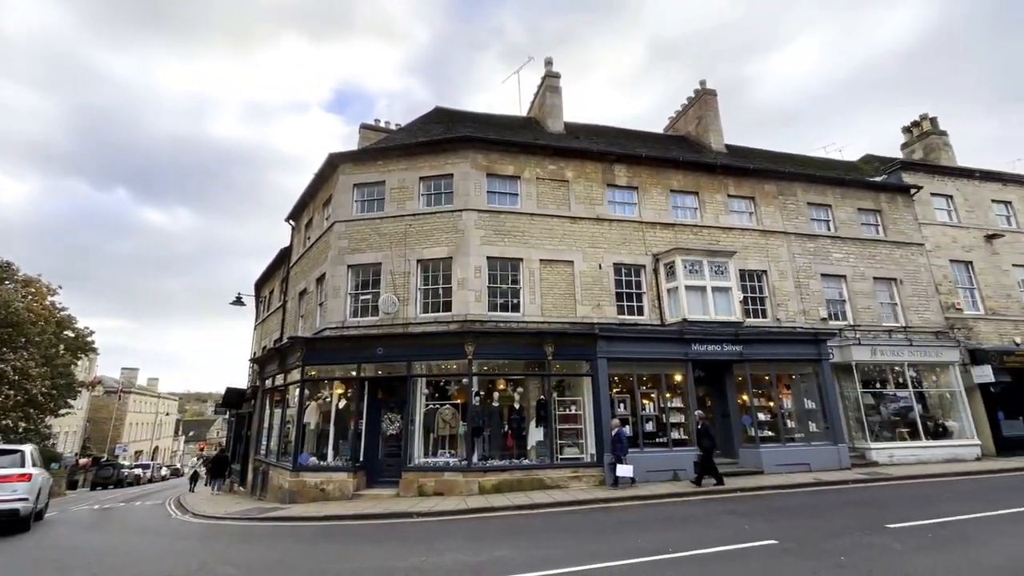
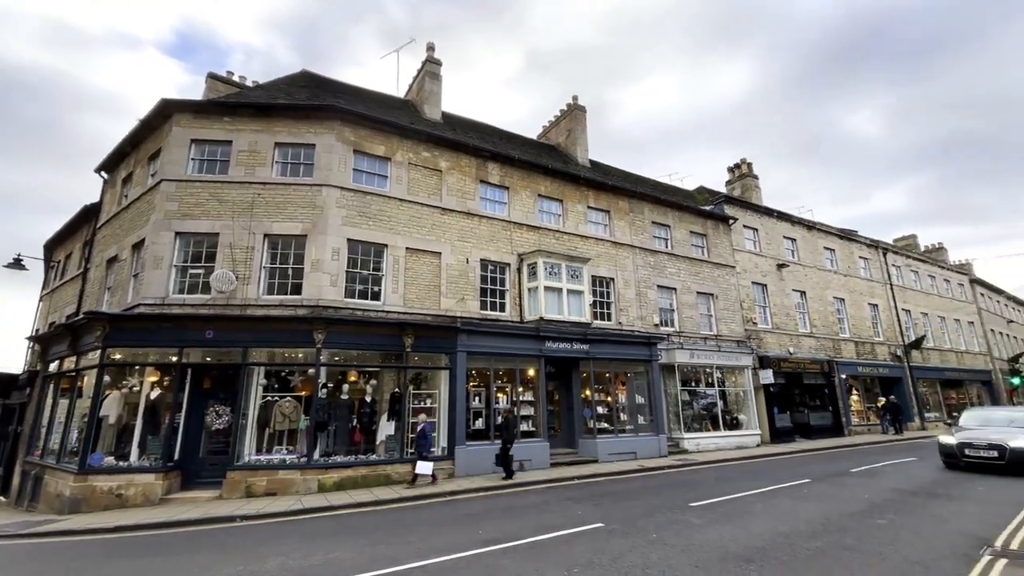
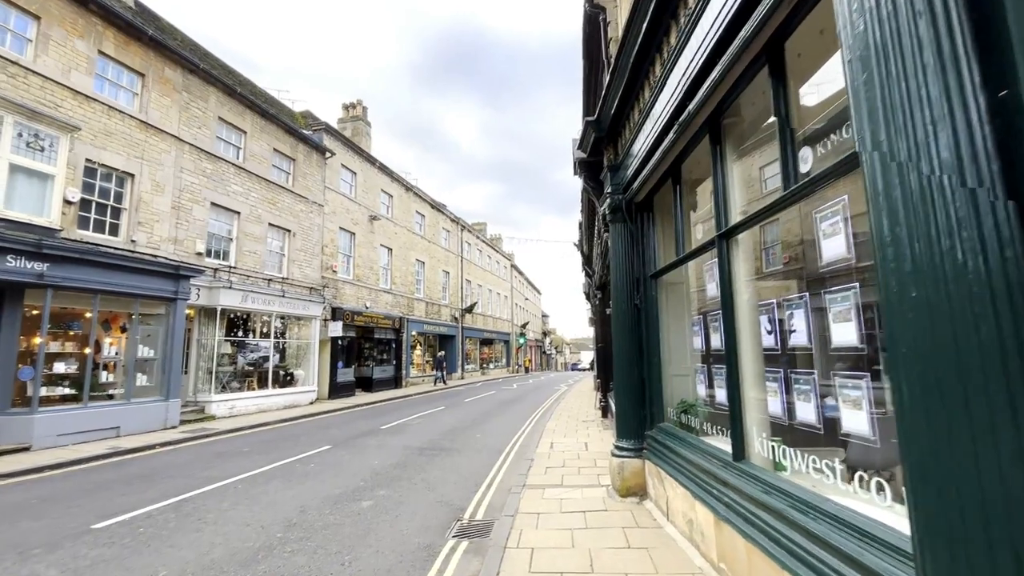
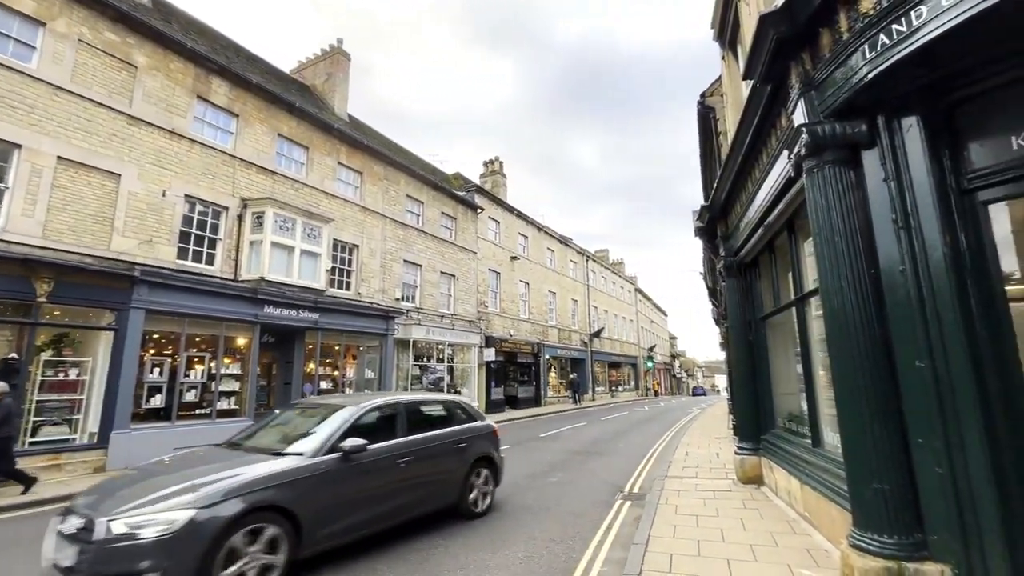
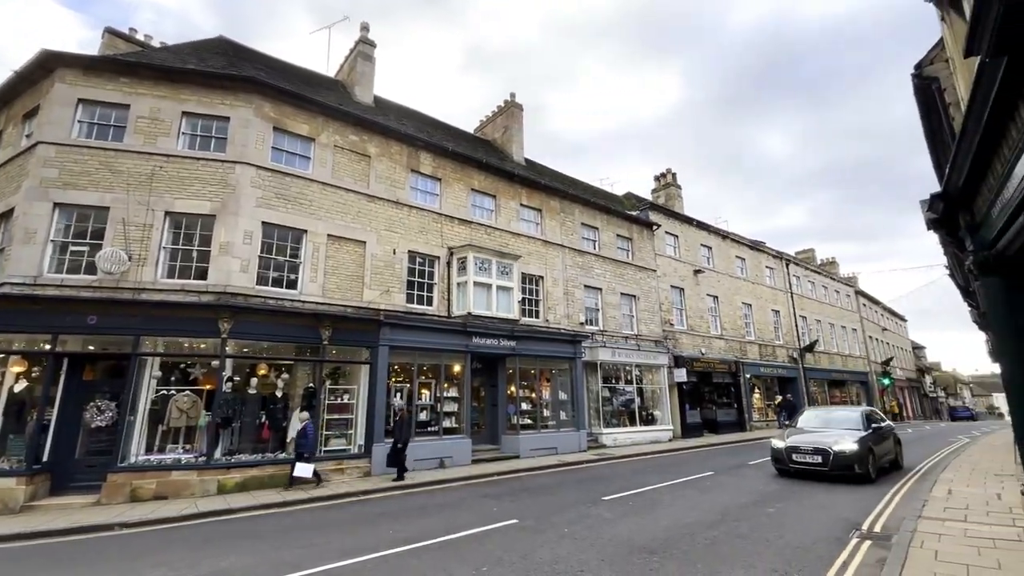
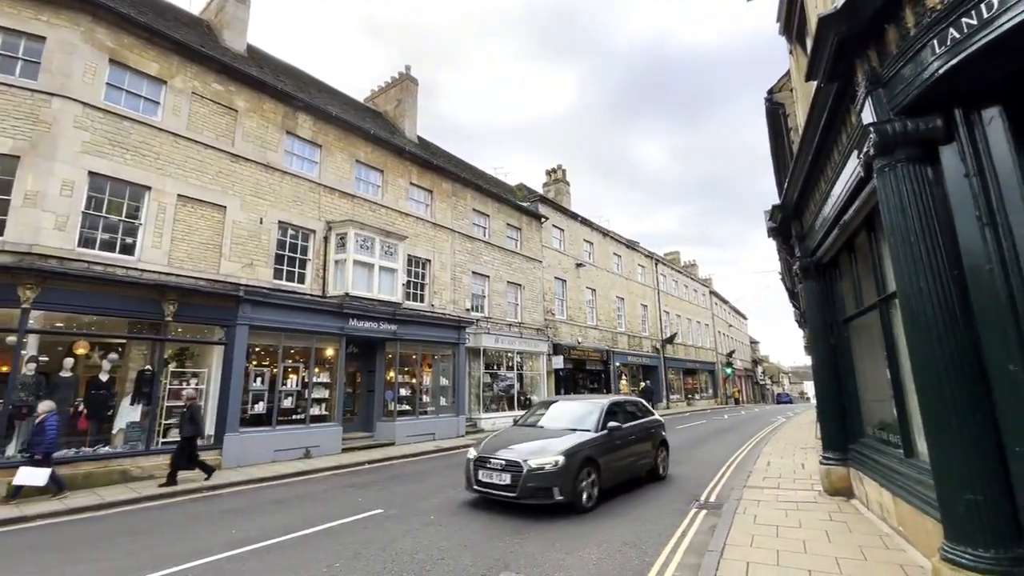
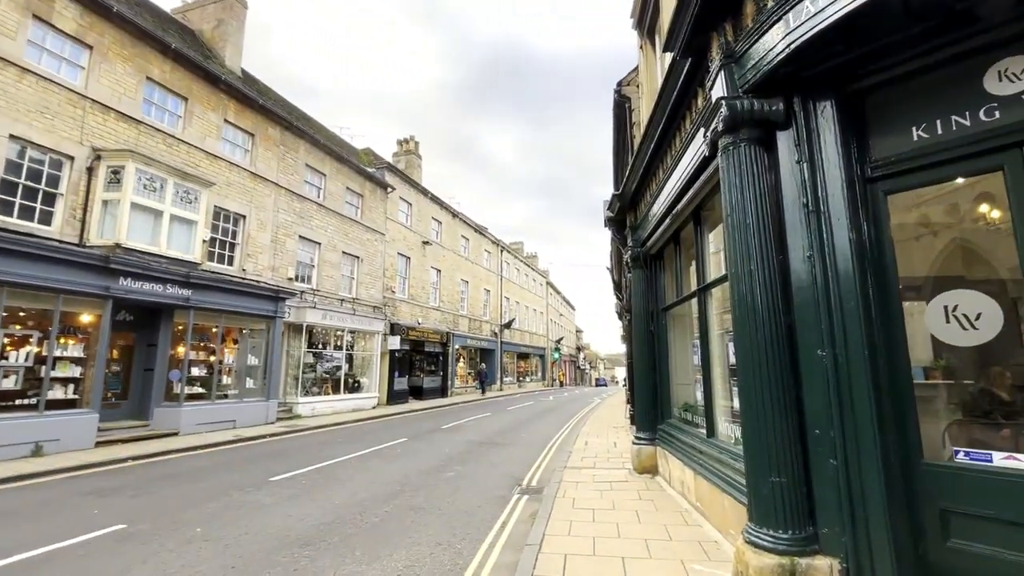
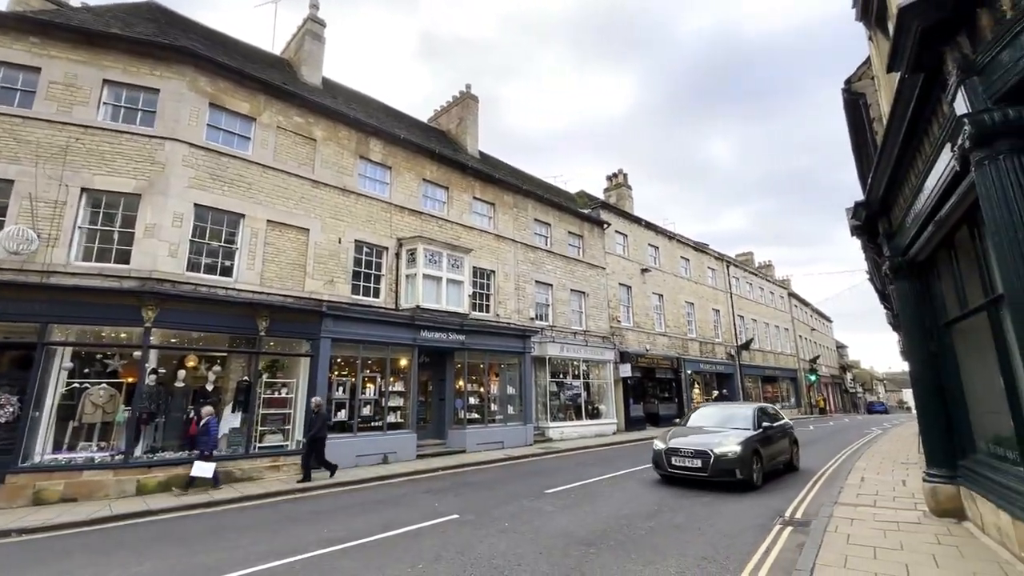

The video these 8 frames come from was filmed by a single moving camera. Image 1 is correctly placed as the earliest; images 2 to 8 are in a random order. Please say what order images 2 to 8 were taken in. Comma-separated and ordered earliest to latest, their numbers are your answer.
2, 5, 8, 6, 4, 7, 3
